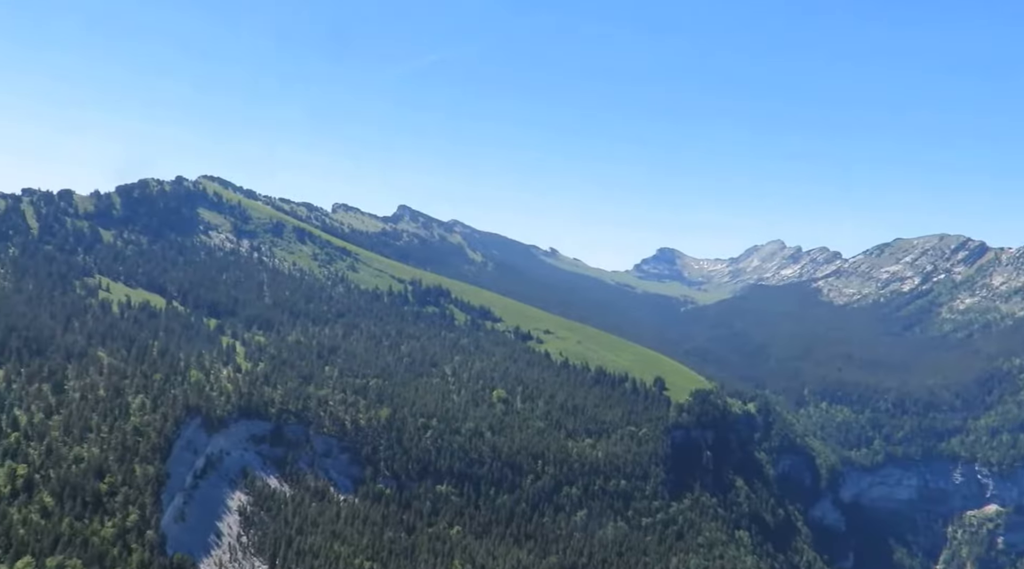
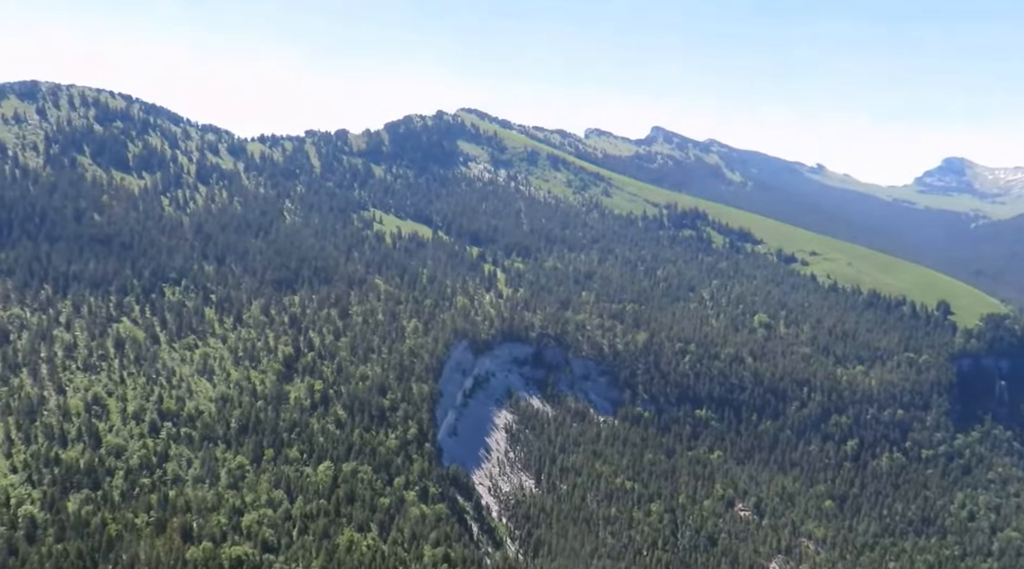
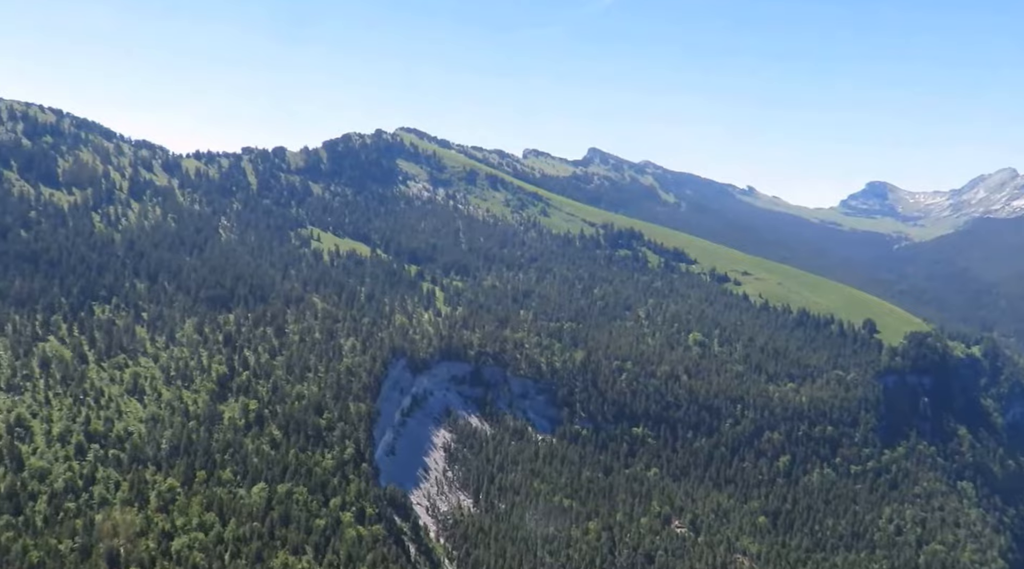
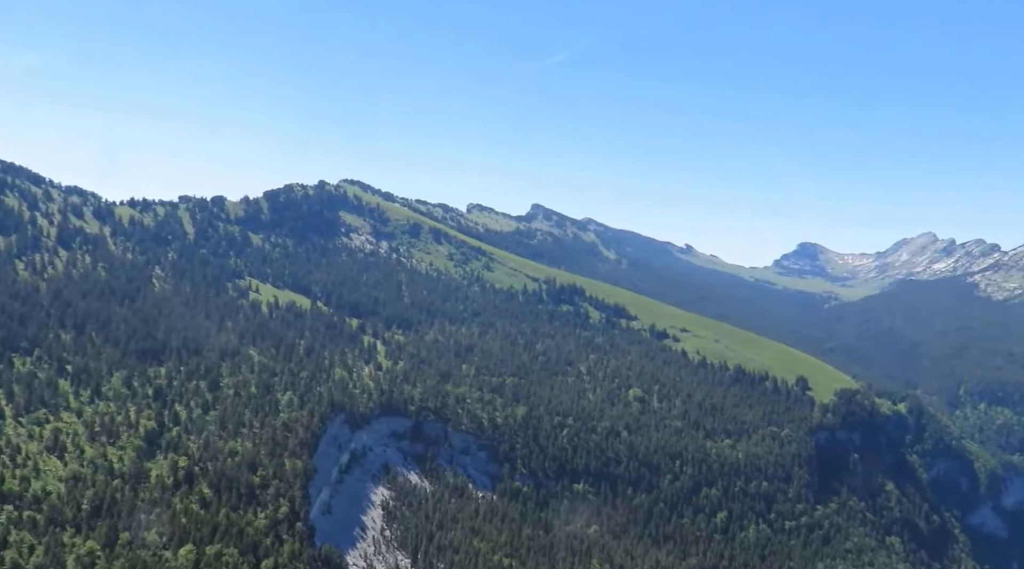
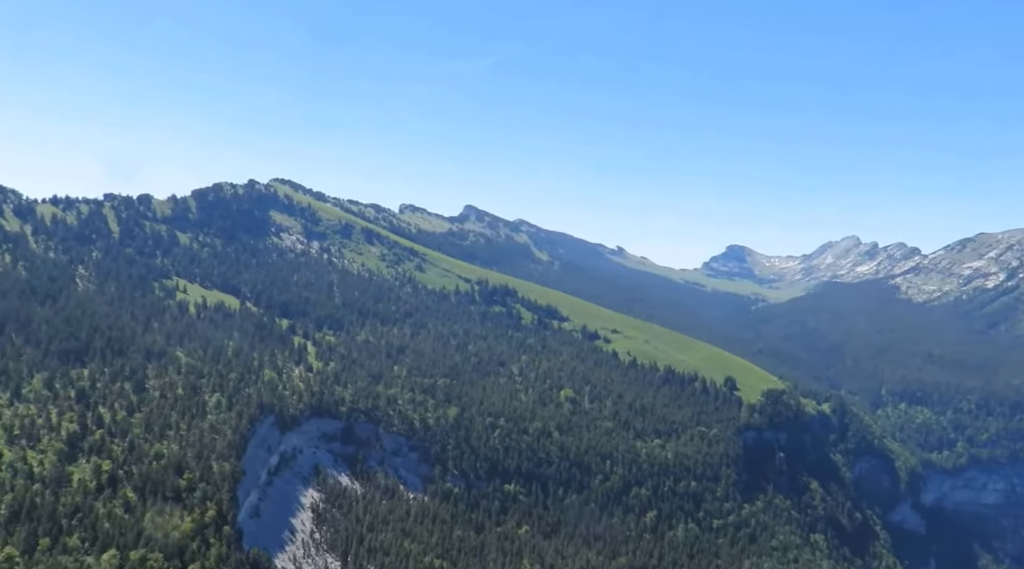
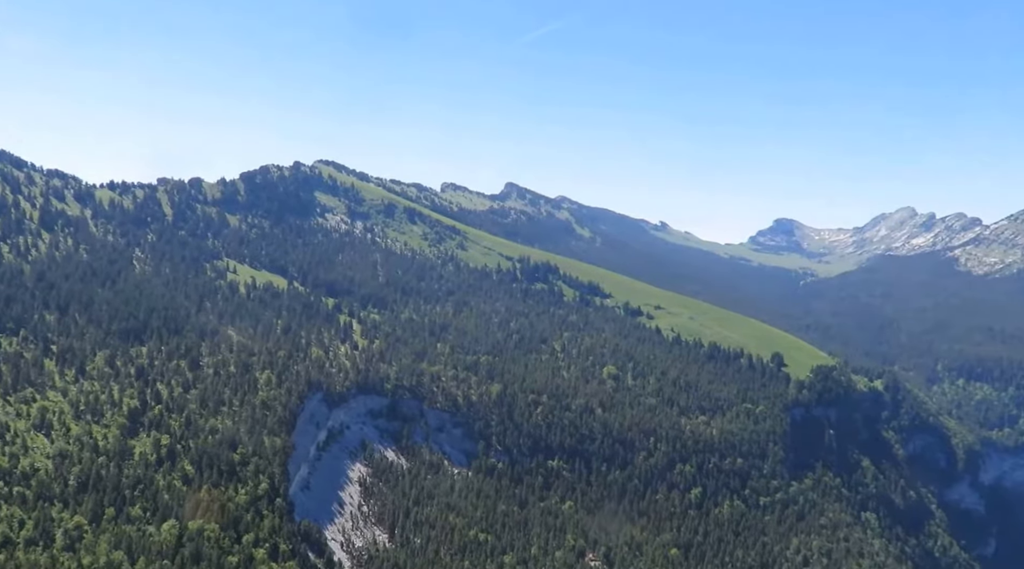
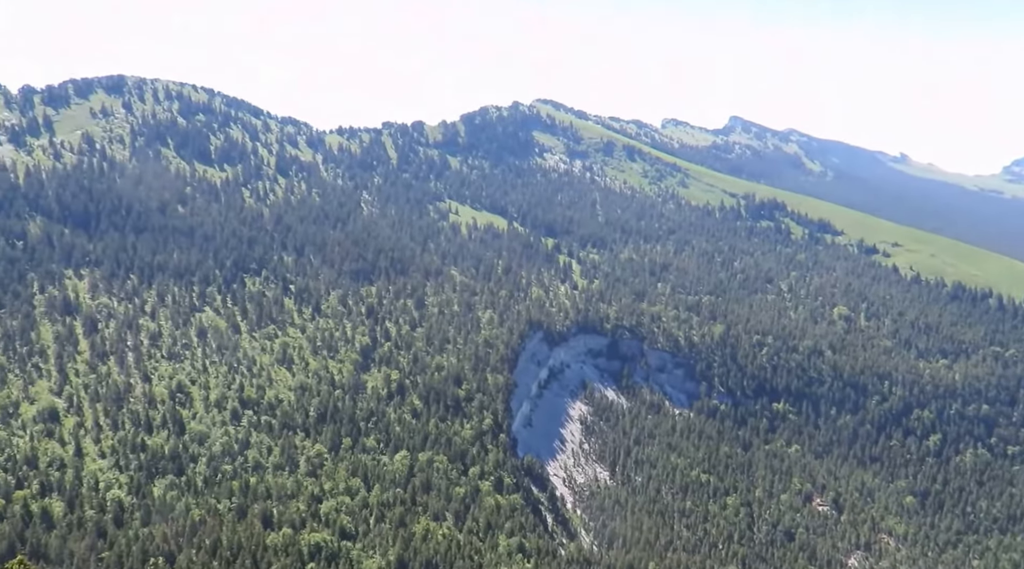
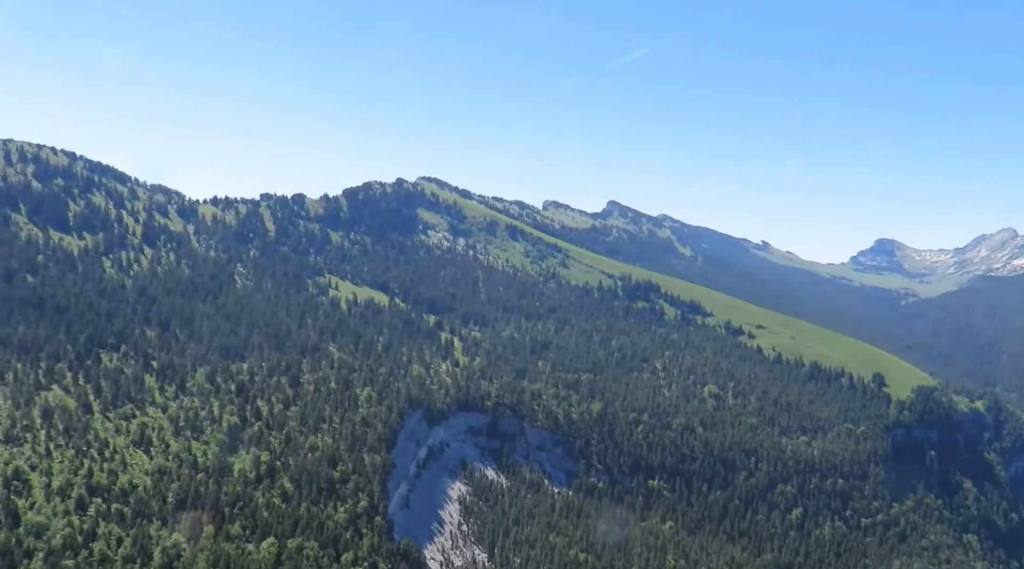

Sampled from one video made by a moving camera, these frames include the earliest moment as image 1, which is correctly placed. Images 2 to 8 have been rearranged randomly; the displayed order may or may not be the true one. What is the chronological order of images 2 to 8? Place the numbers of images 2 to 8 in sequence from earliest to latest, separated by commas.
5, 4, 8, 6, 3, 2, 7
